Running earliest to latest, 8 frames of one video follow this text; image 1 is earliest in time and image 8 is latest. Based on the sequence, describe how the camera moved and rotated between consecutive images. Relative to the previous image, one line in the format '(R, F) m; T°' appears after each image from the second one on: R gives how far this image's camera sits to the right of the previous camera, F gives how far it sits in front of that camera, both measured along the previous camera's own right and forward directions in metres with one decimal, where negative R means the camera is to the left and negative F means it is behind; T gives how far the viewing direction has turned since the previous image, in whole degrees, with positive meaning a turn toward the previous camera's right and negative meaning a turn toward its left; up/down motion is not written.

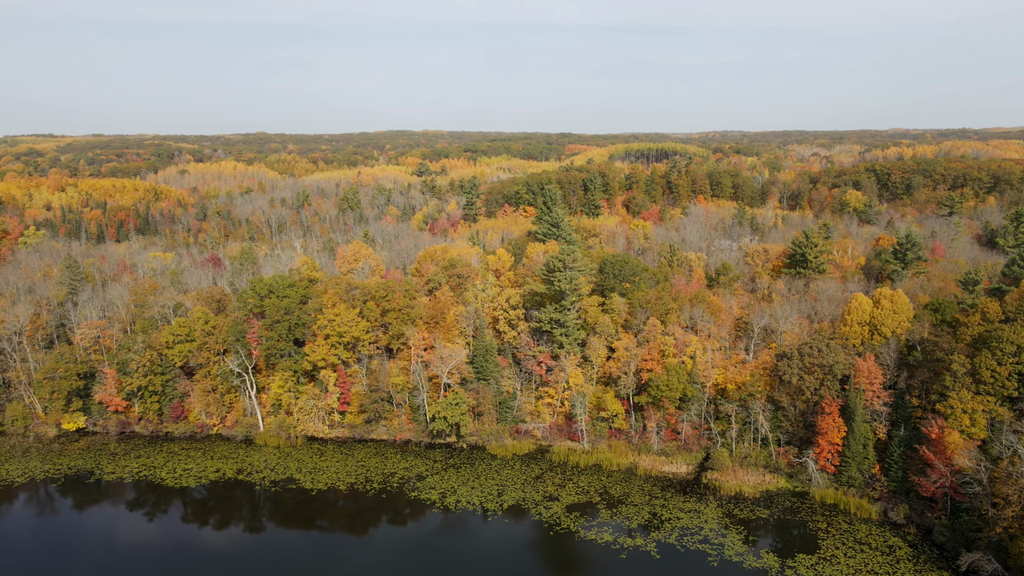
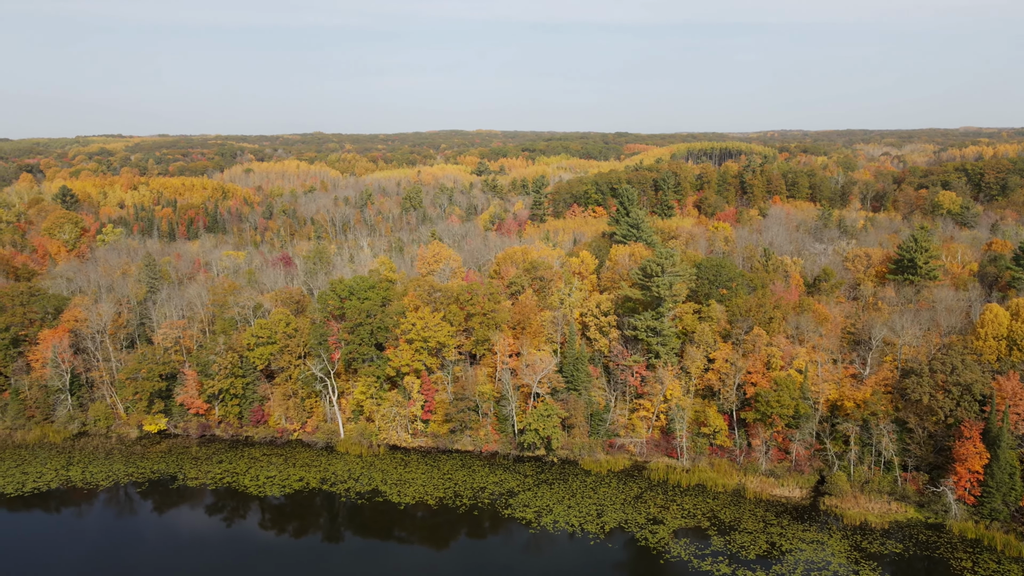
(-2.9, +2.5) m; -4°
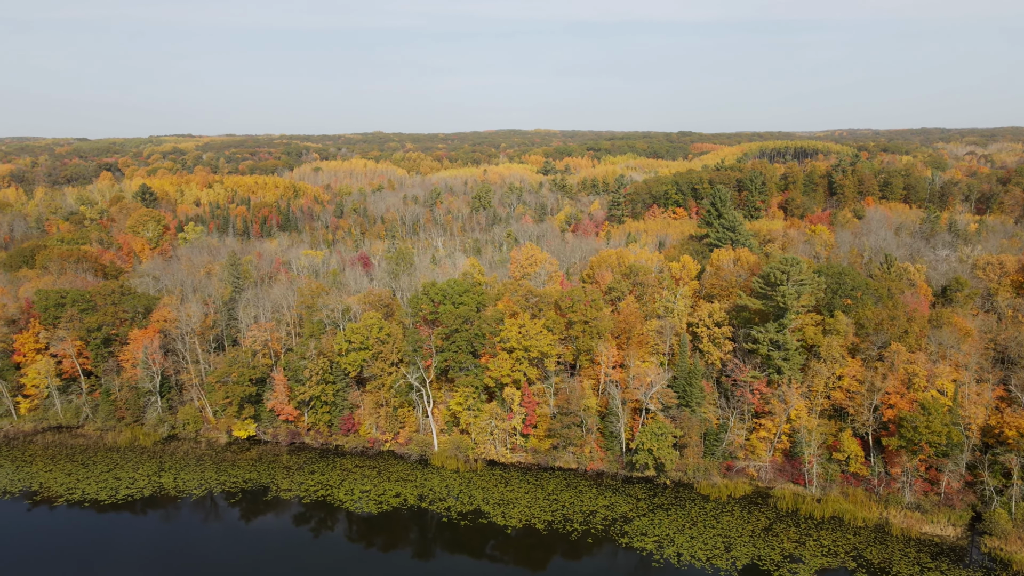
(-3.3, +2.9) m; -4°
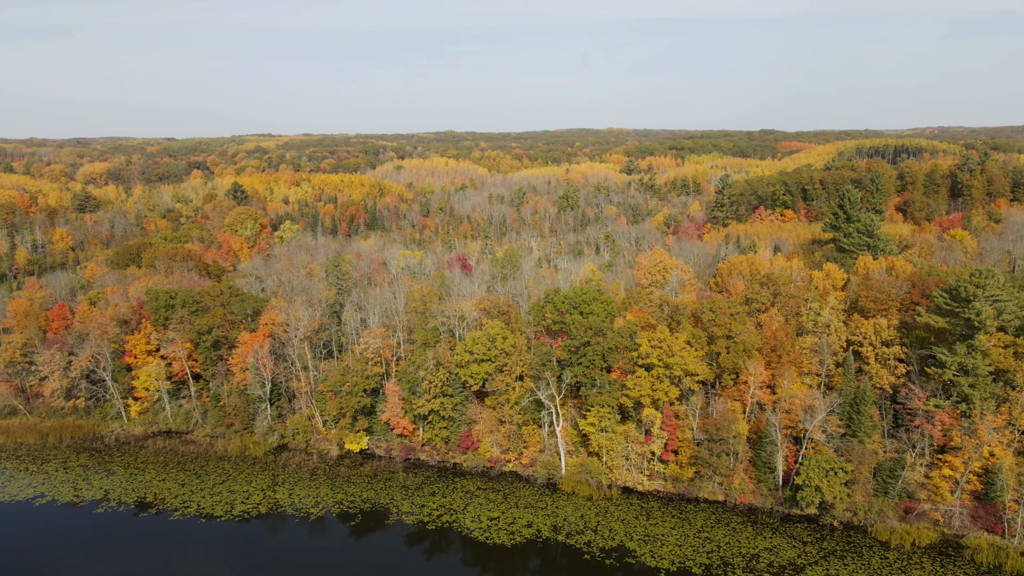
(-4.2, +3.6) m; -5°
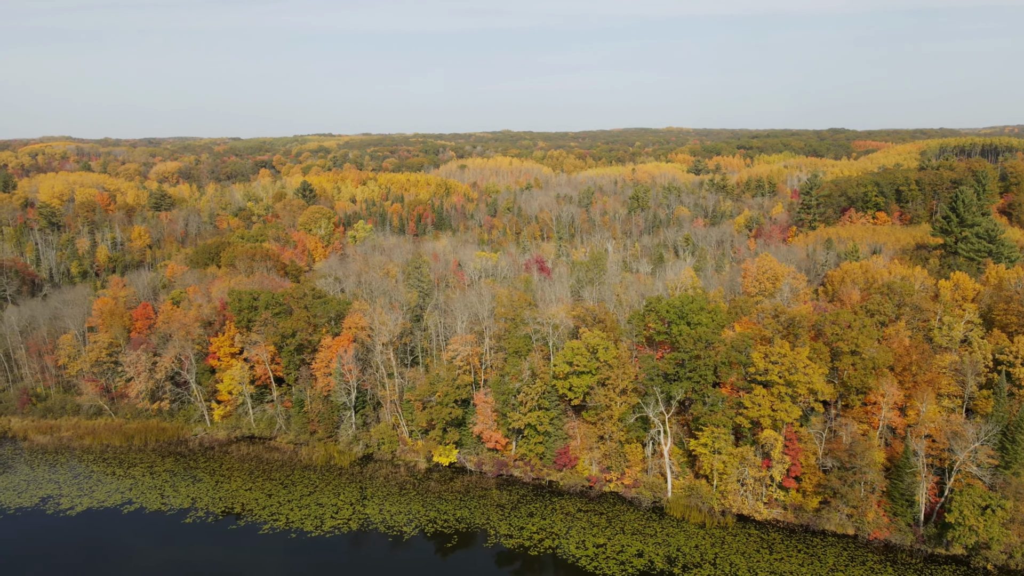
(-2.8, +2.6) m; -4°
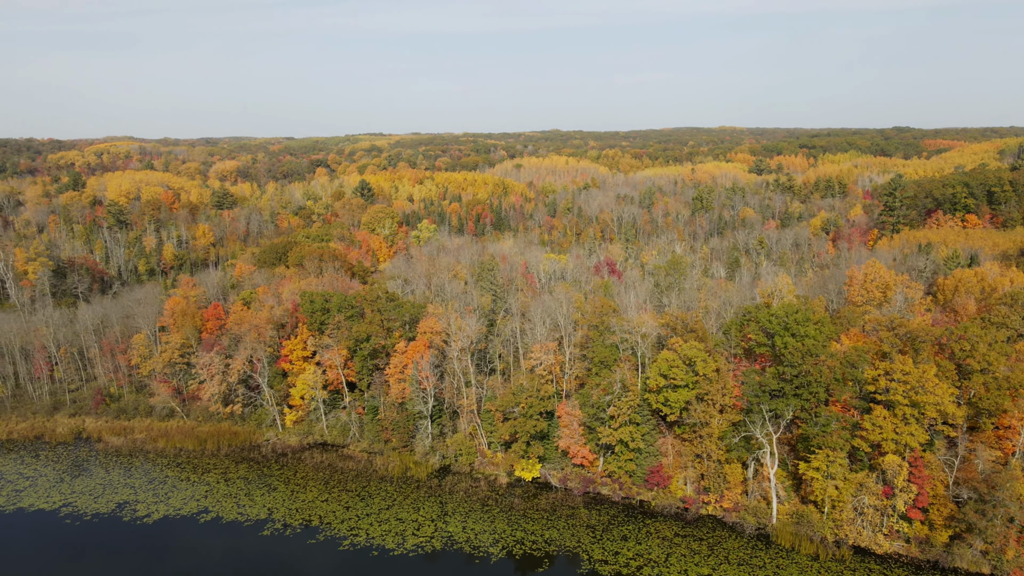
(-2.5, +2.2) m; -4°
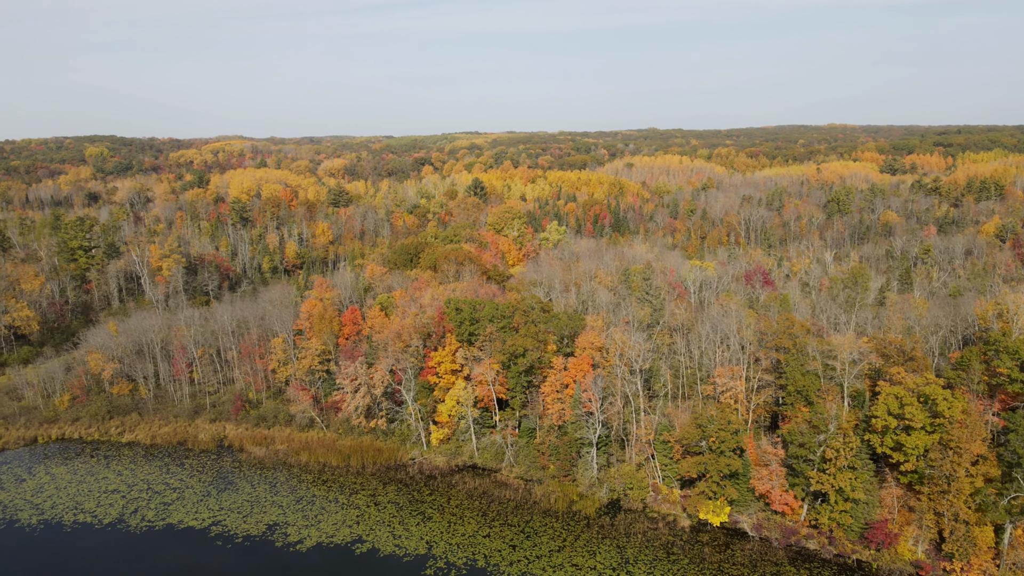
(-5.0, +4.3) m; -7°
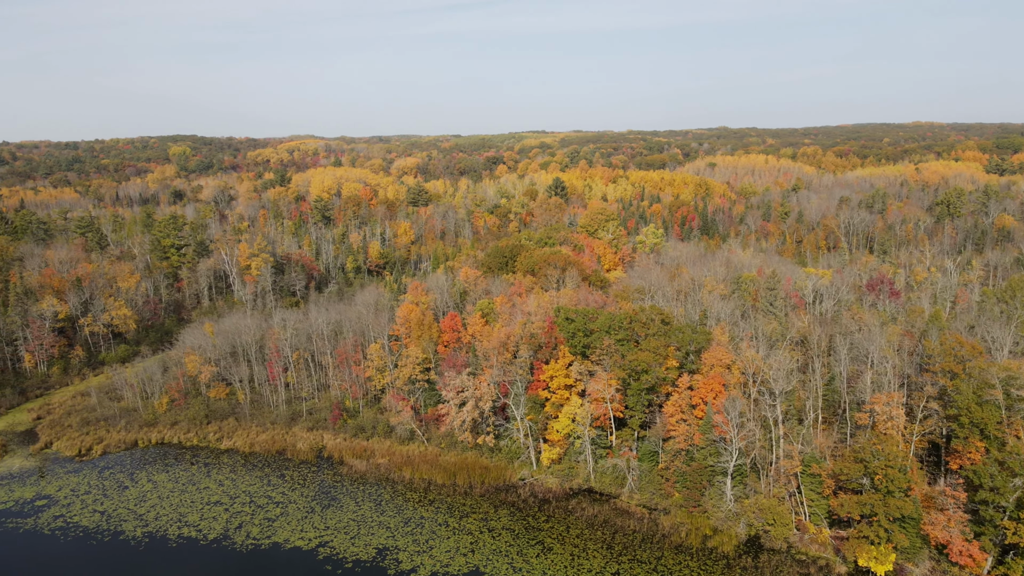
(-3.3, +3.0) m; -5°
